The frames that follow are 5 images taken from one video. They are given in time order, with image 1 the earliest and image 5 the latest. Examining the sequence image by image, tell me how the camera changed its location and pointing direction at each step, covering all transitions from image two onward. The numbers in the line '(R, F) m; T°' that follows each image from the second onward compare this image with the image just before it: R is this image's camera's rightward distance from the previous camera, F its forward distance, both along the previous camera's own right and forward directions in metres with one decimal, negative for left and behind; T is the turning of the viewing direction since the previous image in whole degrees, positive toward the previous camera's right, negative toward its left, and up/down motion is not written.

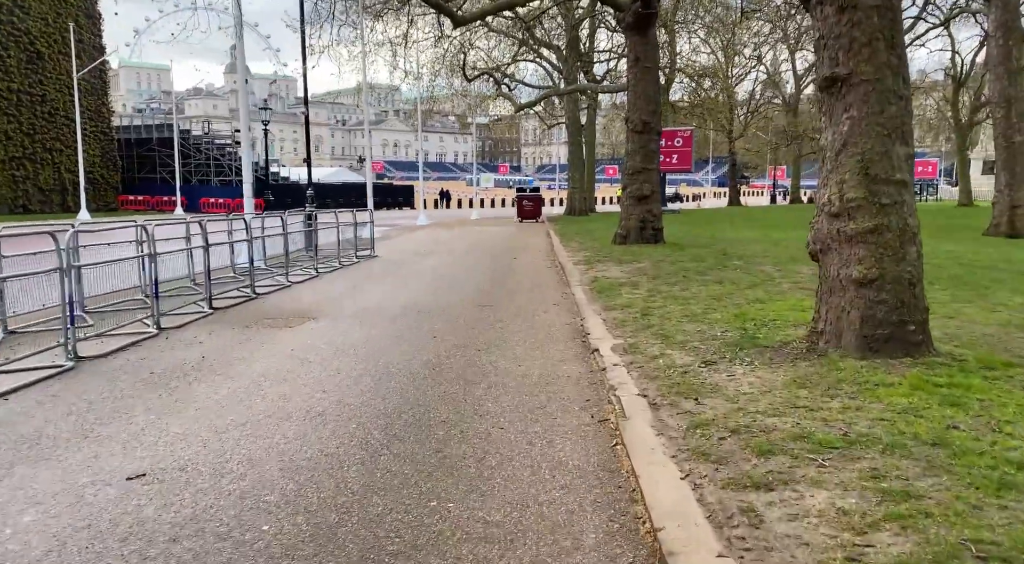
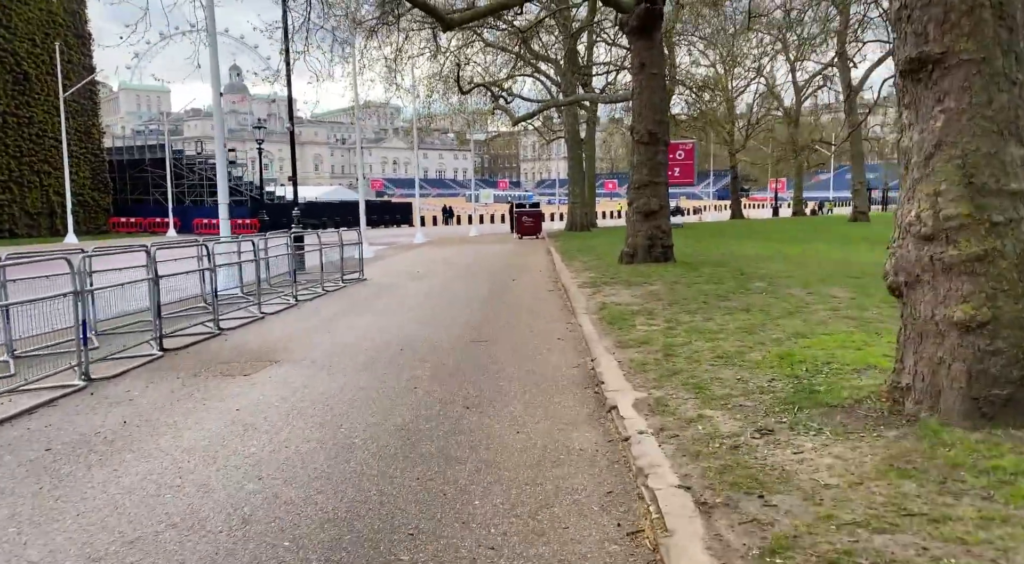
(0.0, +1.5) m; 0°
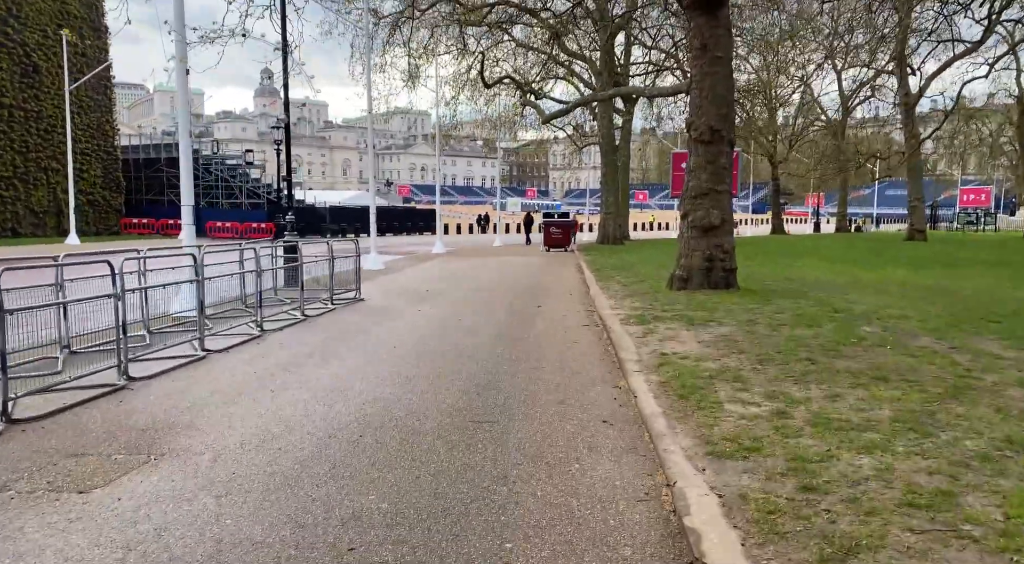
(0.0, +3.3) m; -2°
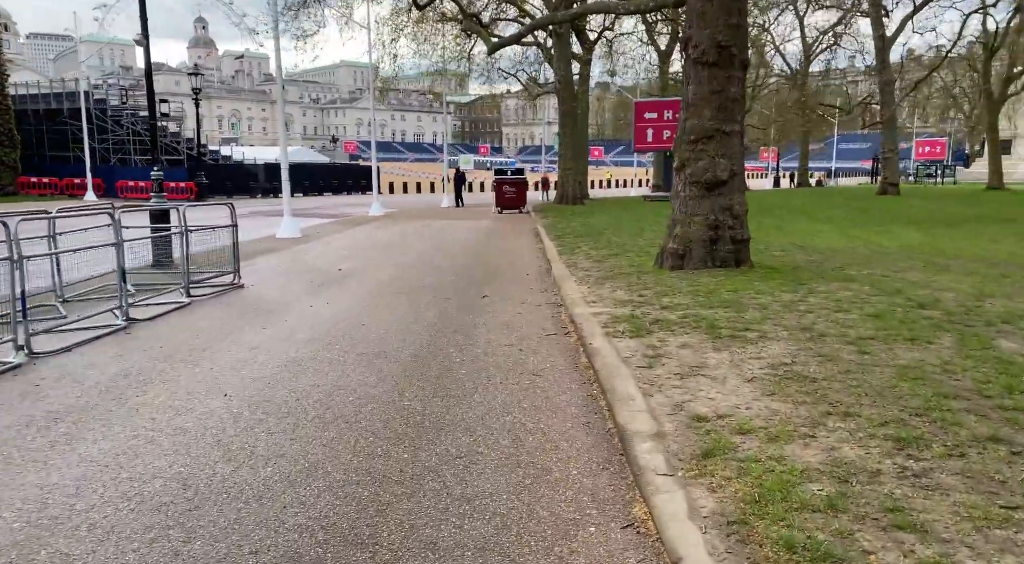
(+0.3, +4.3) m; +3°
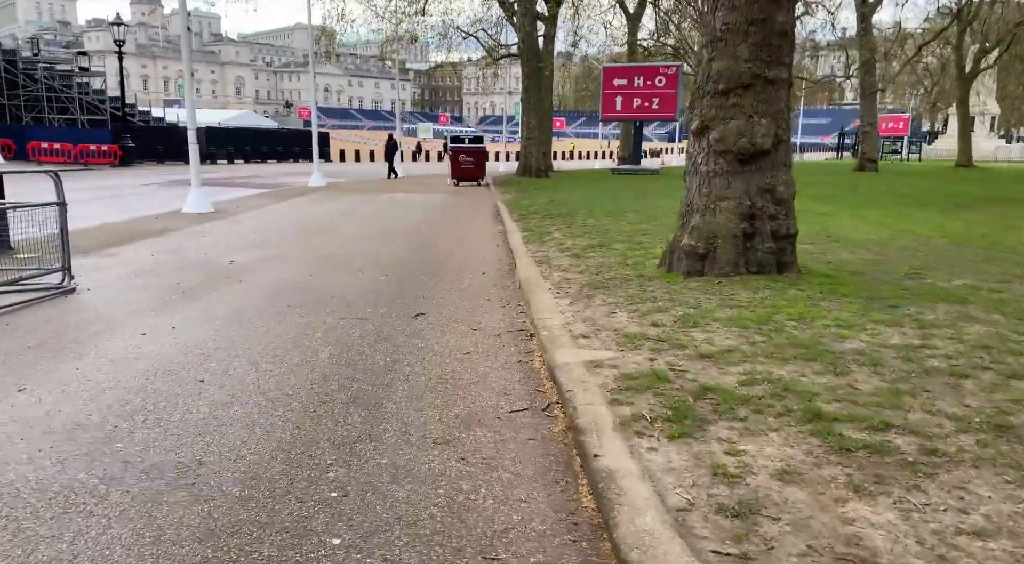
(+0.1, +3.6) m; +3°
